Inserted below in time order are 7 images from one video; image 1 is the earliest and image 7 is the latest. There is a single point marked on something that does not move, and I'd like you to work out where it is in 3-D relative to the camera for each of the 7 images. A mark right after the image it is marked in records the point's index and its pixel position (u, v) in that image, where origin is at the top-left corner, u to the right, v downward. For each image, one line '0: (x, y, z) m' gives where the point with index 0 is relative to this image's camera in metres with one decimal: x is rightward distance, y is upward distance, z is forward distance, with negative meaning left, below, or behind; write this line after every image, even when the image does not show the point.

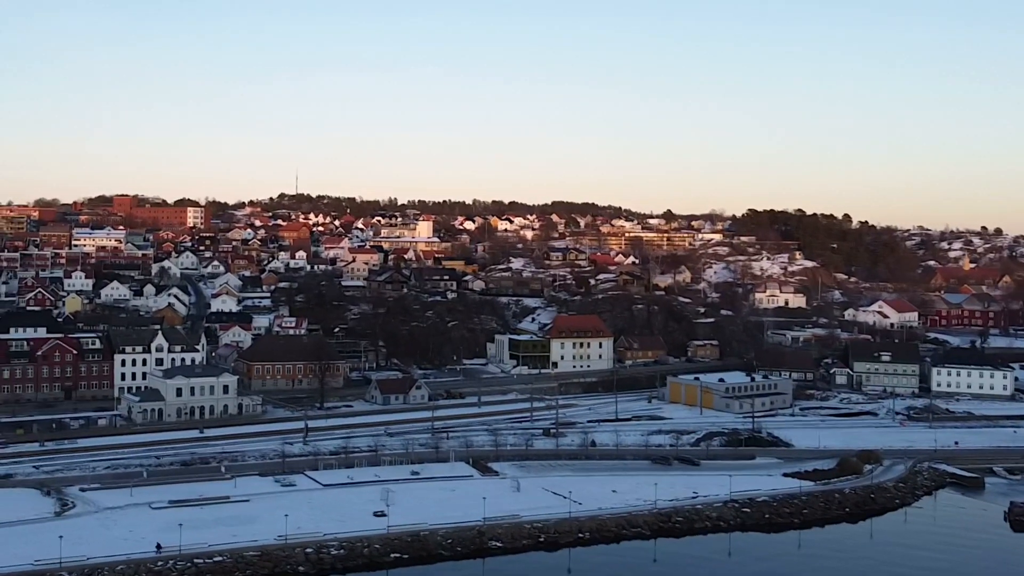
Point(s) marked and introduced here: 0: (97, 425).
0: (-6.6, -2.2, +18.5) m
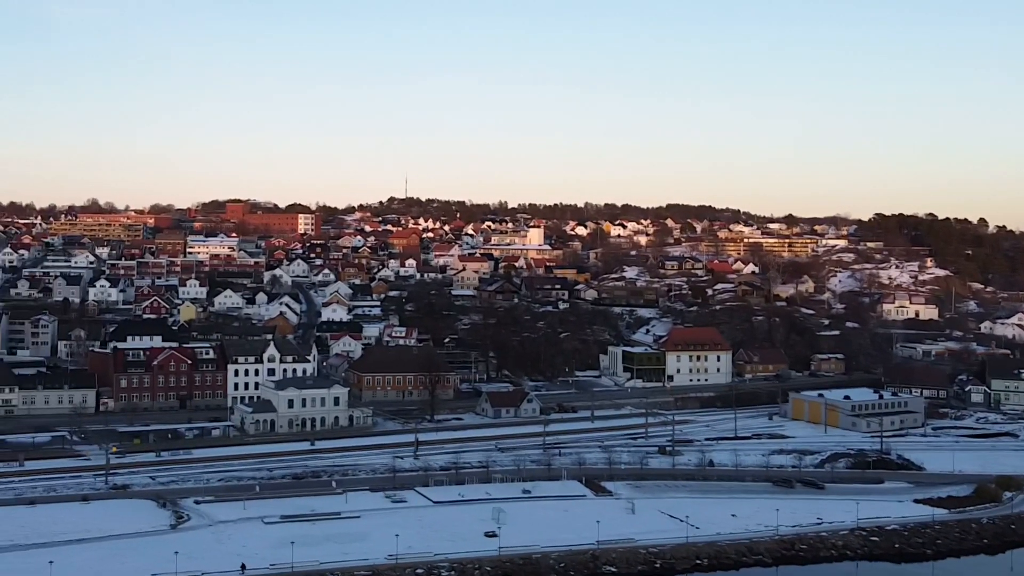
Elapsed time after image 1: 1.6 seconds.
0: (-4.8, -2.3, +18.6) m
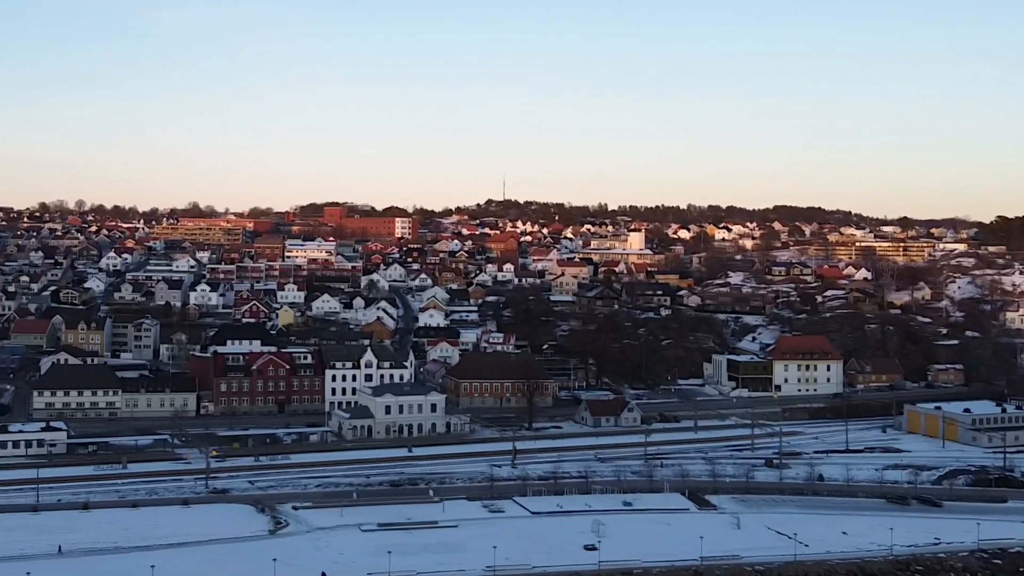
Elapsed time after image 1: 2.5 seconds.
0: (-3.2, -2.4, +18.6) m
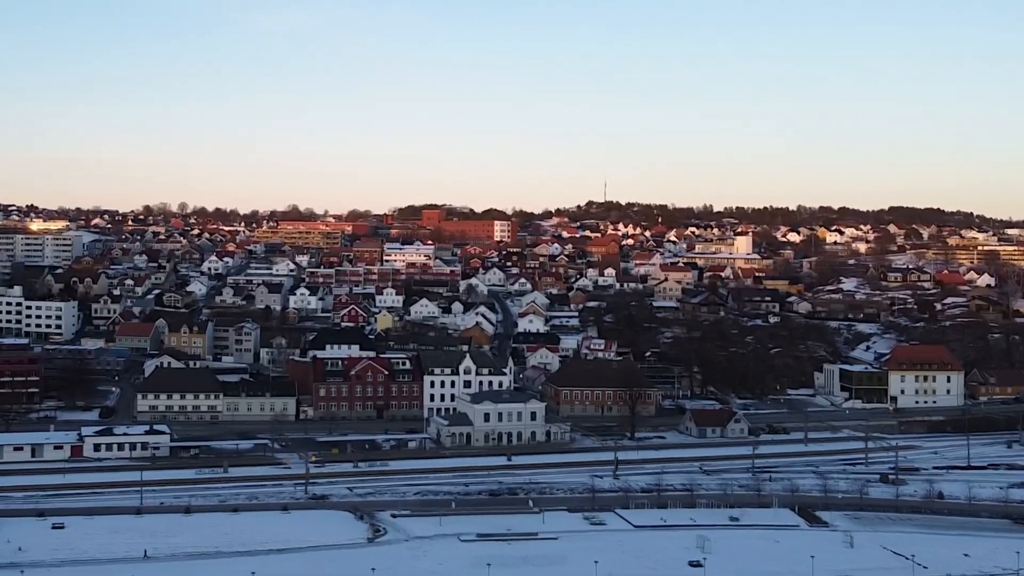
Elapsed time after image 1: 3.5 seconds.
0: (-1.6, -2.5, +18.4) m
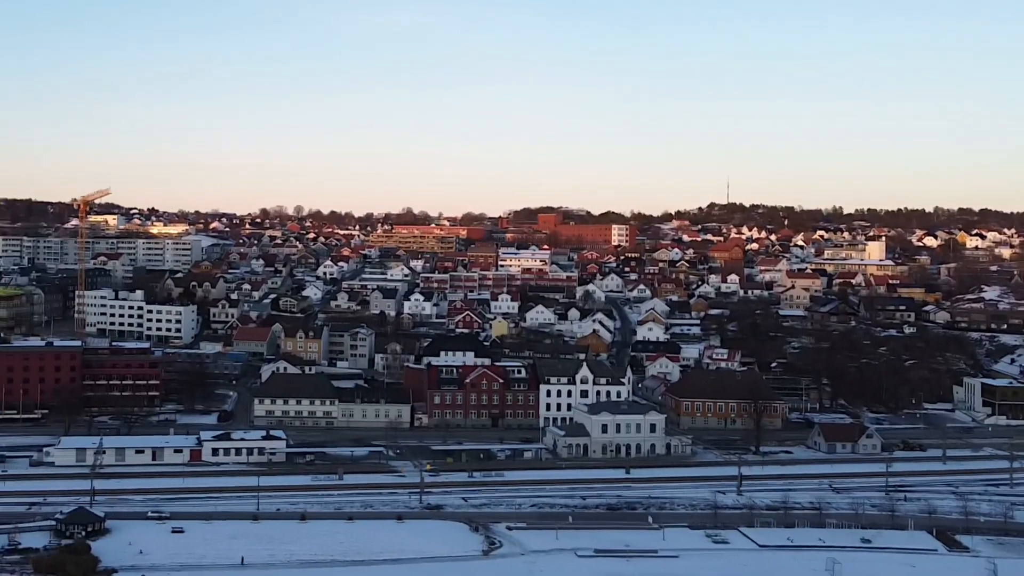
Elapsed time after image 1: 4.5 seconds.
0: (+0.2, -2.6, +18.0) m
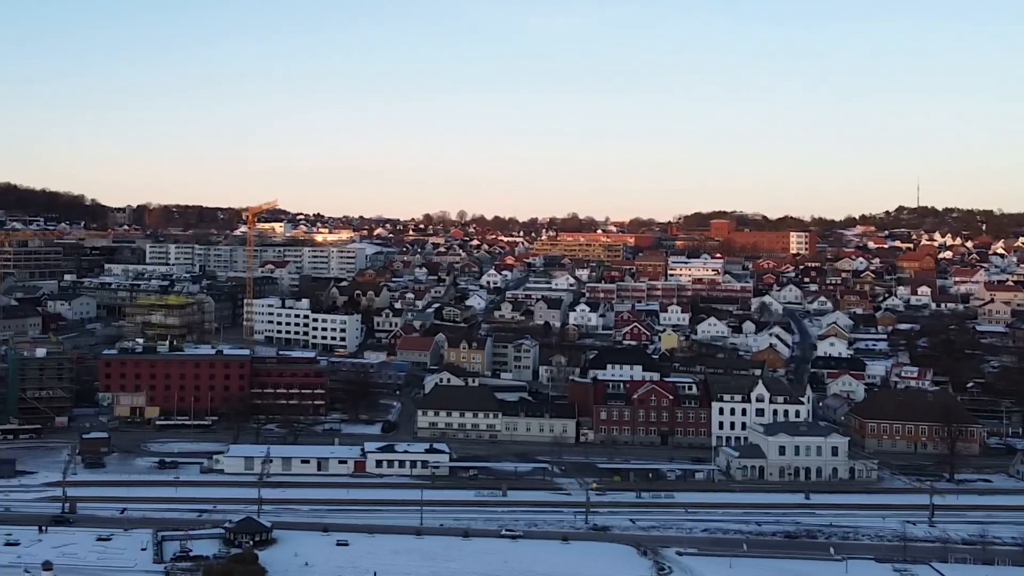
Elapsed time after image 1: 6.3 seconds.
0: (+2.7, -2.8, +17.1) m
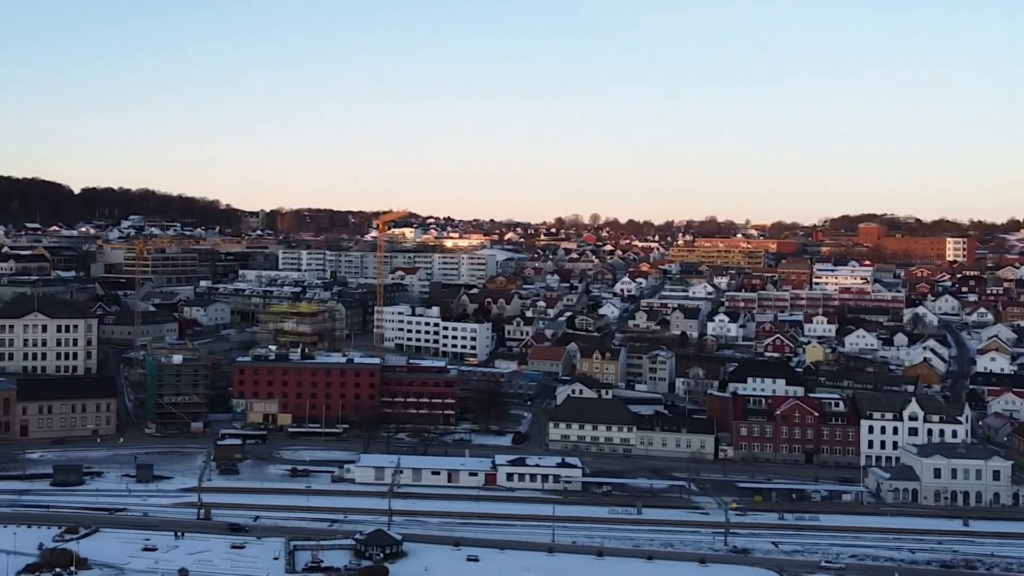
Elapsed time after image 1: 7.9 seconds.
0: (+4.5, -2.9, +16.1) m
